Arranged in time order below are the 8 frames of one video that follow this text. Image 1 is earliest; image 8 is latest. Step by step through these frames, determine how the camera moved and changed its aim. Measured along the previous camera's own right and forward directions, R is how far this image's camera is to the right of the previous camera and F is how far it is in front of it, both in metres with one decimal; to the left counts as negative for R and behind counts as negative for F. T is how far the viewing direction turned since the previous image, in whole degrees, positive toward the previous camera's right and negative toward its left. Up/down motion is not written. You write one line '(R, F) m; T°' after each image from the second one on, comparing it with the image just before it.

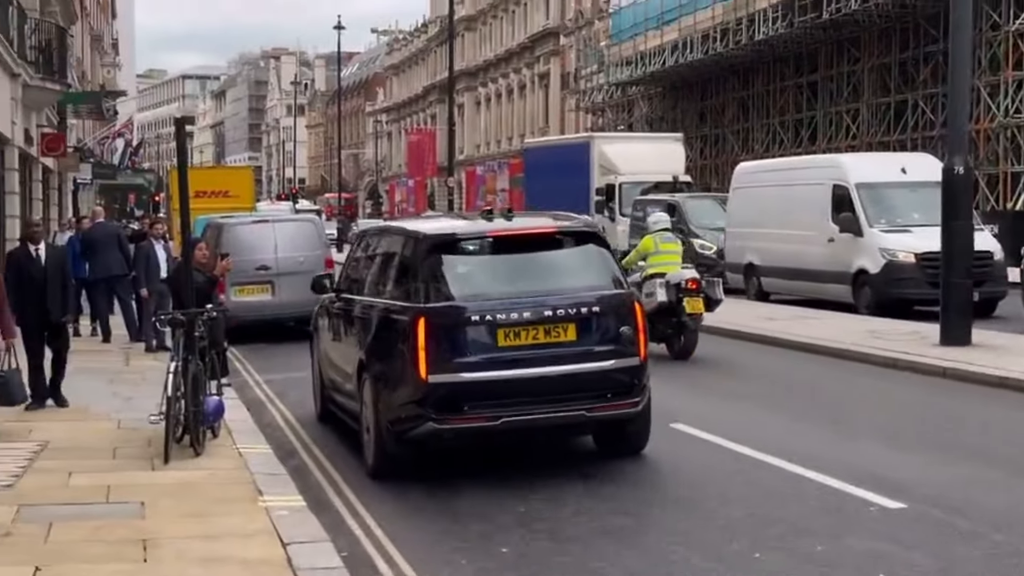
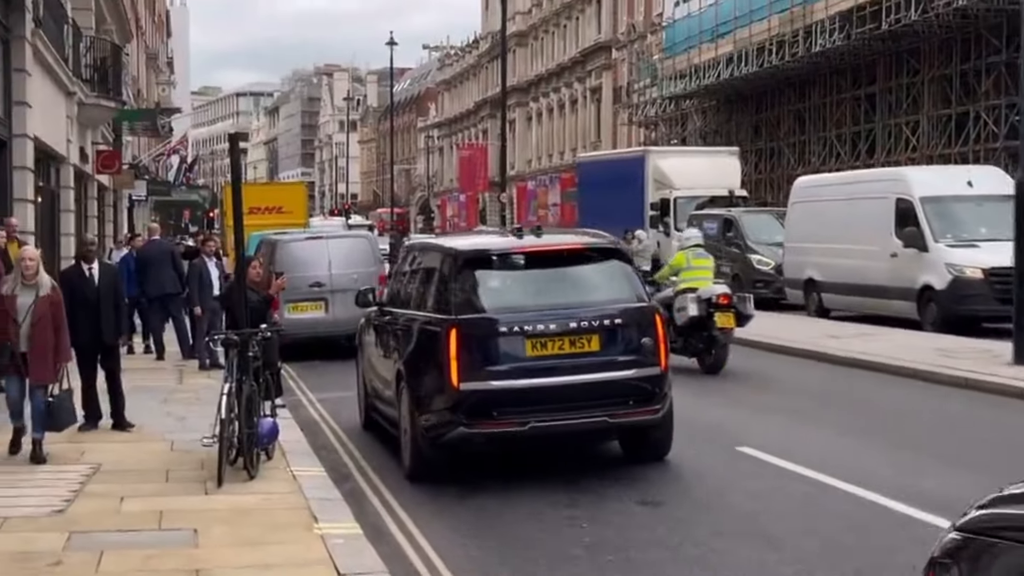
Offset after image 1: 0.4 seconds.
(-0.1, +0.3) m; -2°
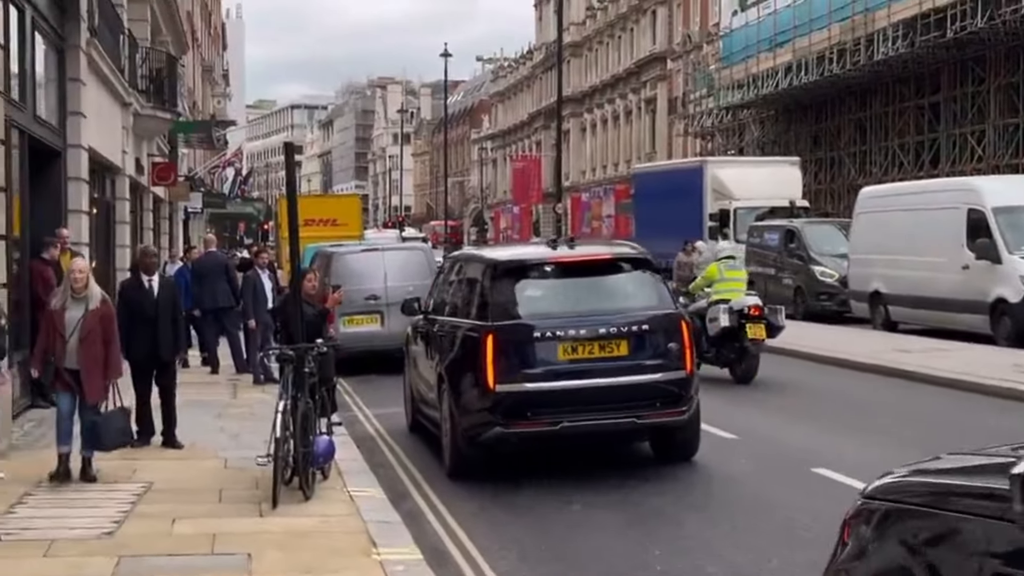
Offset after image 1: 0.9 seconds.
(-0.1, +0.4) m; -2°
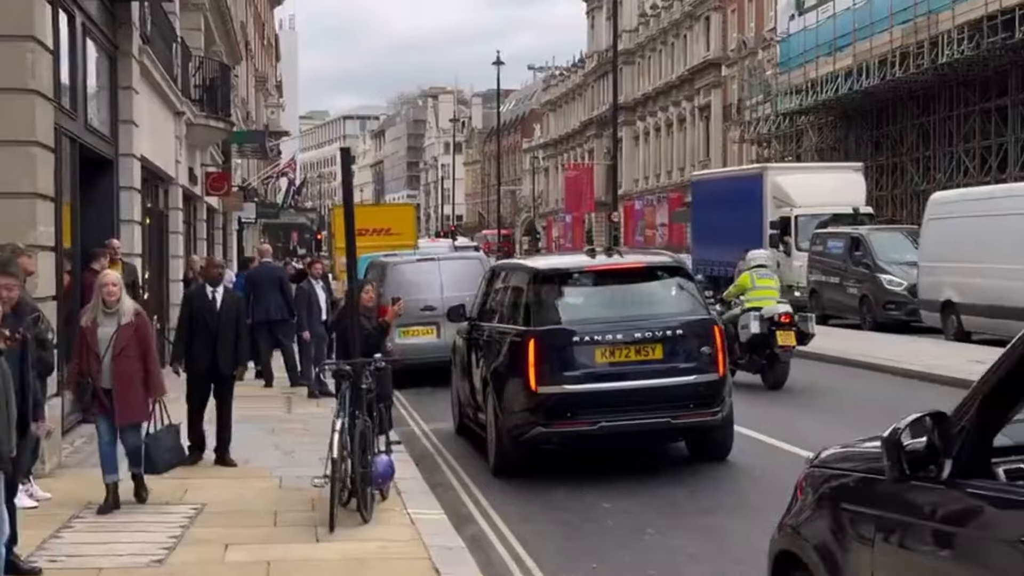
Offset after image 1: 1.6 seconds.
(-0.1, +0.5) m; -2°
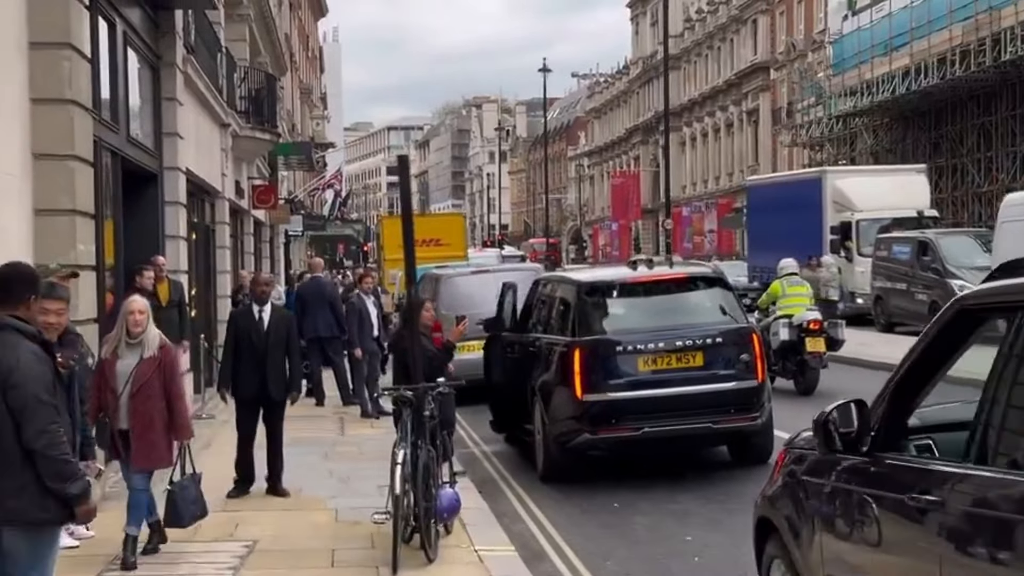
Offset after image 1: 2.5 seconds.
(-0.2, +0.7) m; -2°
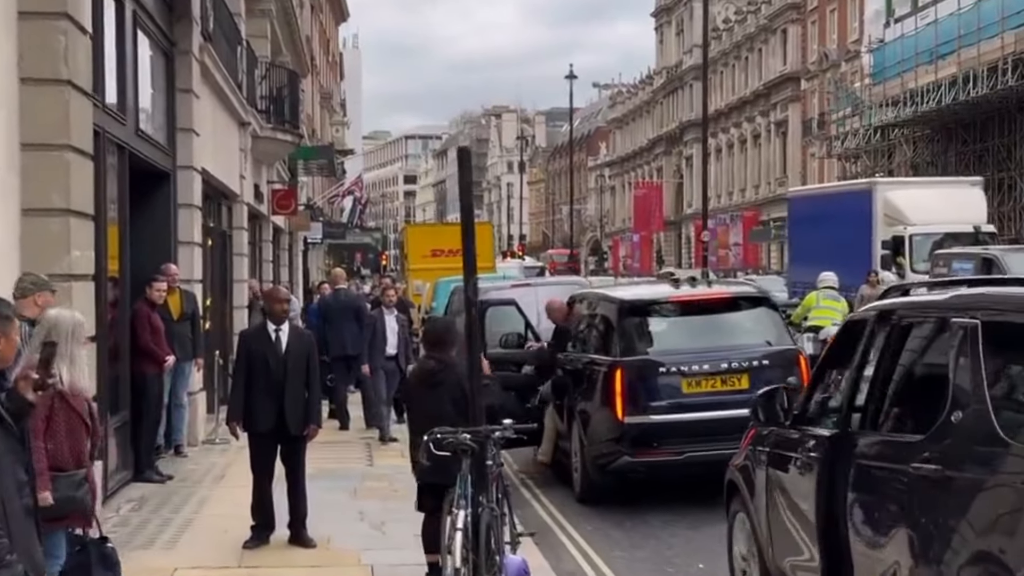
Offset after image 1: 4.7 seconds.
(-0.3, +1.4) m; -1°
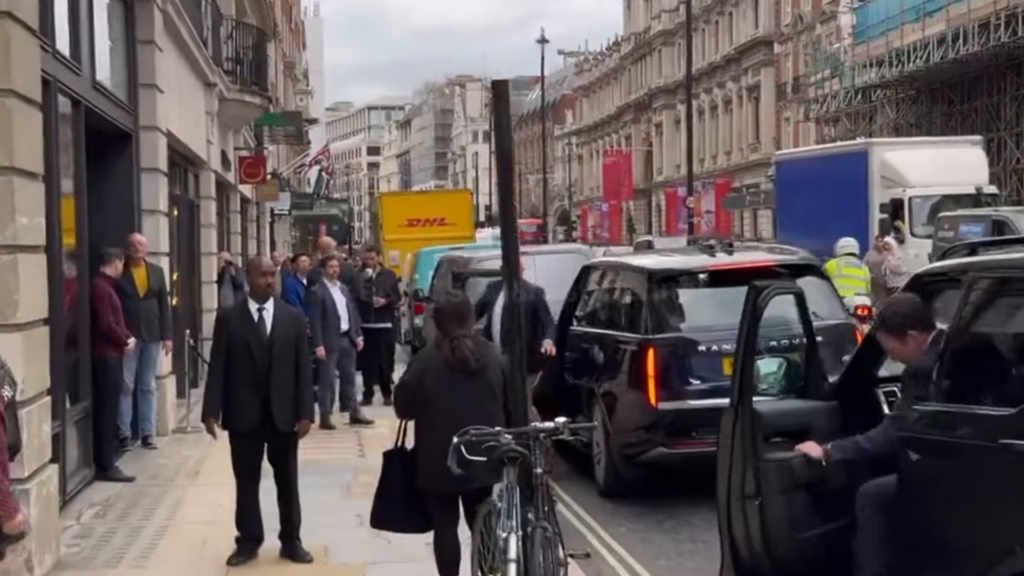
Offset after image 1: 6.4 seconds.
(-0.3, +1.2) m; +2°
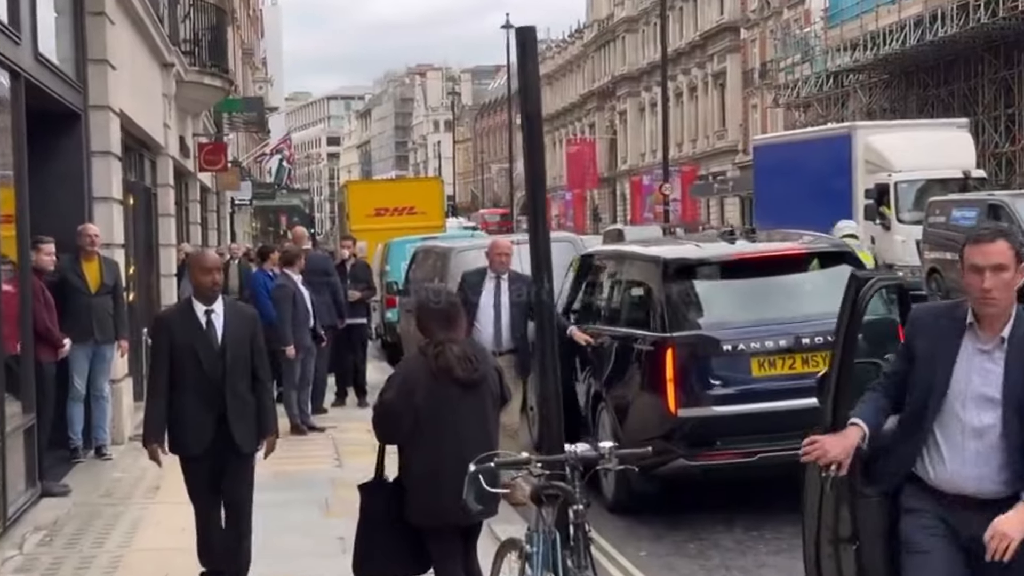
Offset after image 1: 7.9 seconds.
(-0.2, +1.0) m; +2°
